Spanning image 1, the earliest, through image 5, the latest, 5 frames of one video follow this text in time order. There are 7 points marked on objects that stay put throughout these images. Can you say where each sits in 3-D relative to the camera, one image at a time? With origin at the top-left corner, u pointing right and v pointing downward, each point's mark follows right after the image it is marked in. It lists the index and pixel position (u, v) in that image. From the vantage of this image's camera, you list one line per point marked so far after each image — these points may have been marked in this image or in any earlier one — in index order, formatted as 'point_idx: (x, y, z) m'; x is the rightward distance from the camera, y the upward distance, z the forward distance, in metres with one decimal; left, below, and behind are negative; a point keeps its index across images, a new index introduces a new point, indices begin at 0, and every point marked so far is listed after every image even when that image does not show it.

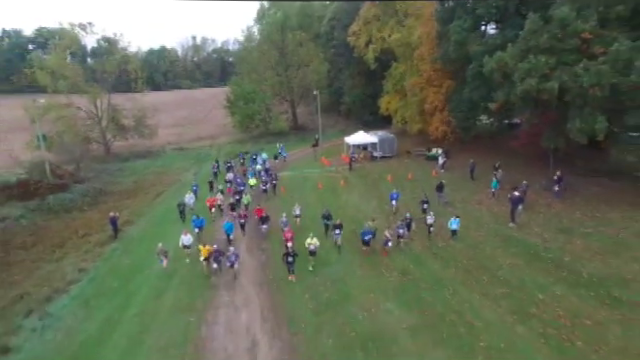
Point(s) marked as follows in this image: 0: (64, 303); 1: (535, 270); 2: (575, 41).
0: (-8.6, -4.0, +12.8) m
1: (+8.1, -3.3, +14.2) m
2: (+12.1, +6.5, +18.1) m
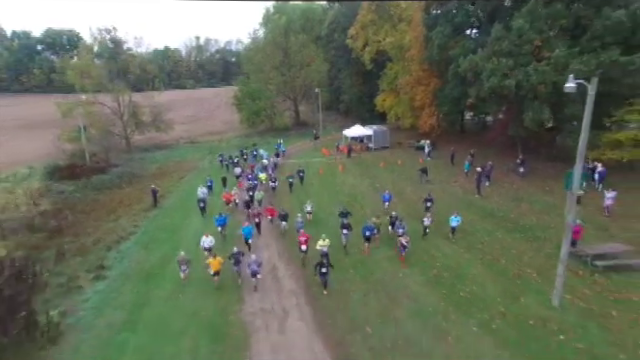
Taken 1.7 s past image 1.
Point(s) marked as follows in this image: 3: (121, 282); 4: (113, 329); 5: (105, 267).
0: (-8.5, -2.8, +17.2) m
1: (+8.2, -2.1, +18.6) m
2: (+12.2, +7.7, +22.5) m
3: (-7.2, -3.7, +13.6) m
4: (-5.9, -4.3, +10.8) m
5: (-8.4, -3.4, +15.1) m
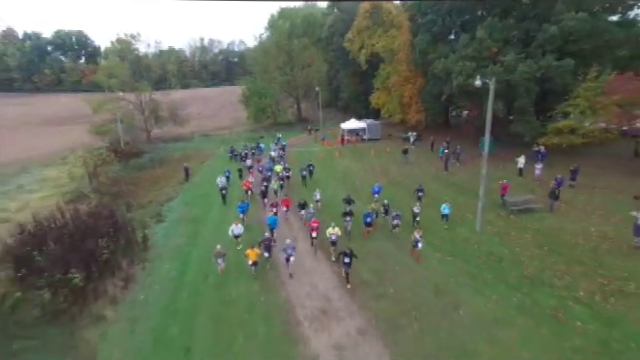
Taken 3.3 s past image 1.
0: (-8.5, -1.4, +22.7) m
1: (+8.1, -0.6, +24.1) m
2: (+12.2, +9.2, +28.0) m
3: (-7.2, -2.2, +19.2) m
4: (-6.0, -2.8, +16.4) m
5: (-8.5, -1.9, +20.7) m
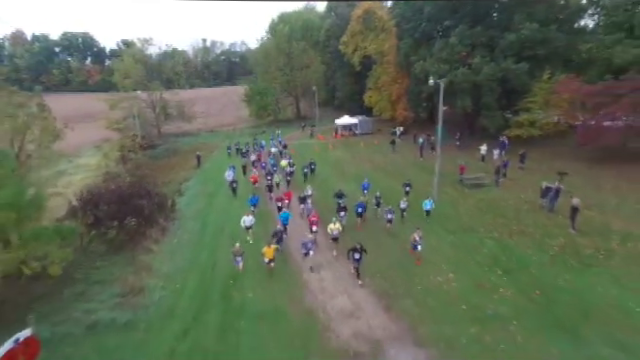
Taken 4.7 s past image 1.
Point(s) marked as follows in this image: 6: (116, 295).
0: (-9.1, -0.2, +27.2) m
1: (+7.6, +0.6, +28.6) m
2: (+11.6, +10.3, +32.4) m
3: (-7.8, -1.1, +23.6) m
4: (-6.5, -1.7, +20.8) m
5: (-9.0, -0.7, +25.1) m
6: (-6.5, -3.7, +12.4) m
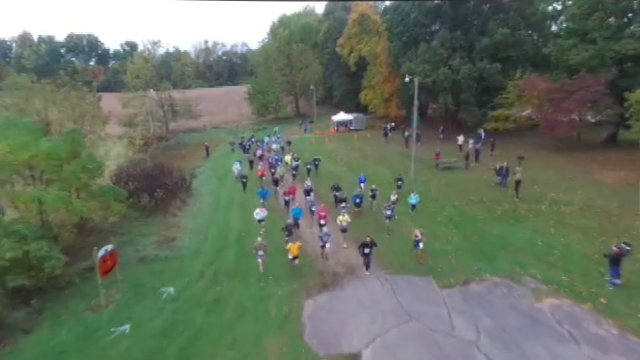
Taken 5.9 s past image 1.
0: (-9.4, +0.8, +30.9) m
1: (+7.2, +1.6, +32.3) m
2: (+11.3, +11.4, +36.1) m
3: (-8.1, 0.0, +27.3) m
4: (-6.9, -0.6, +24.5) m
5: (-9.4, +0.3, +28.8) m
6: (-6.9, -2.6, +16.1) m
